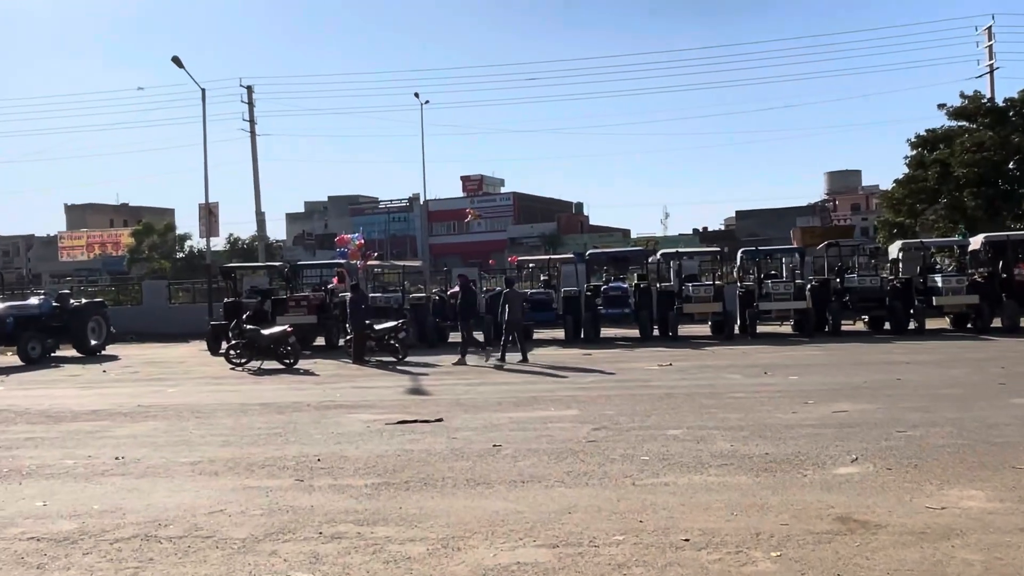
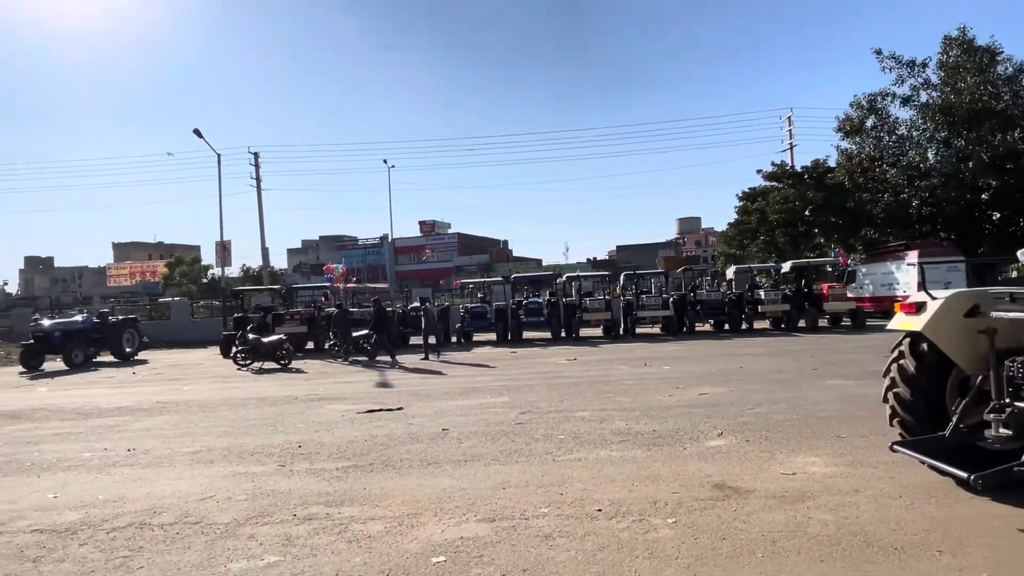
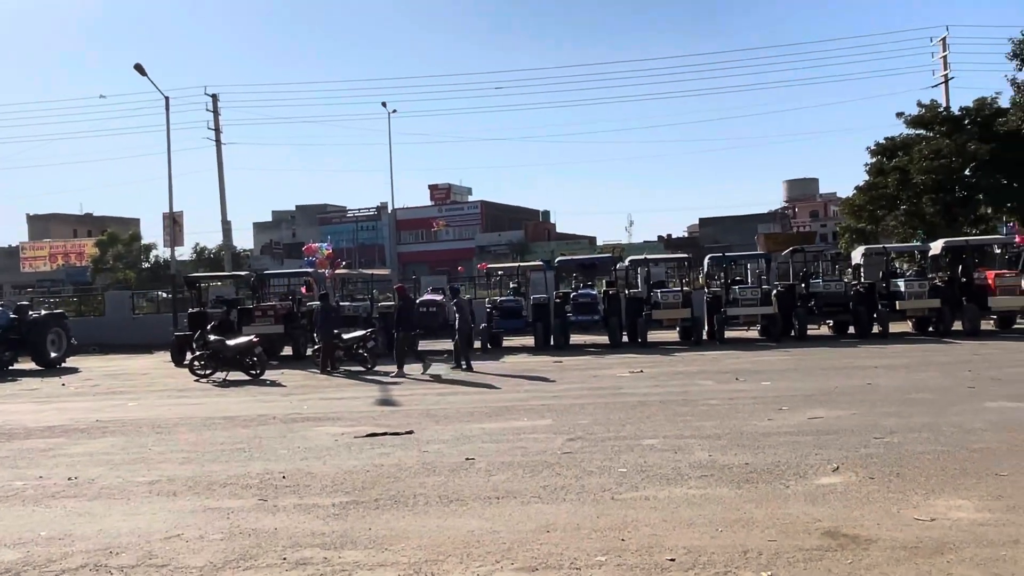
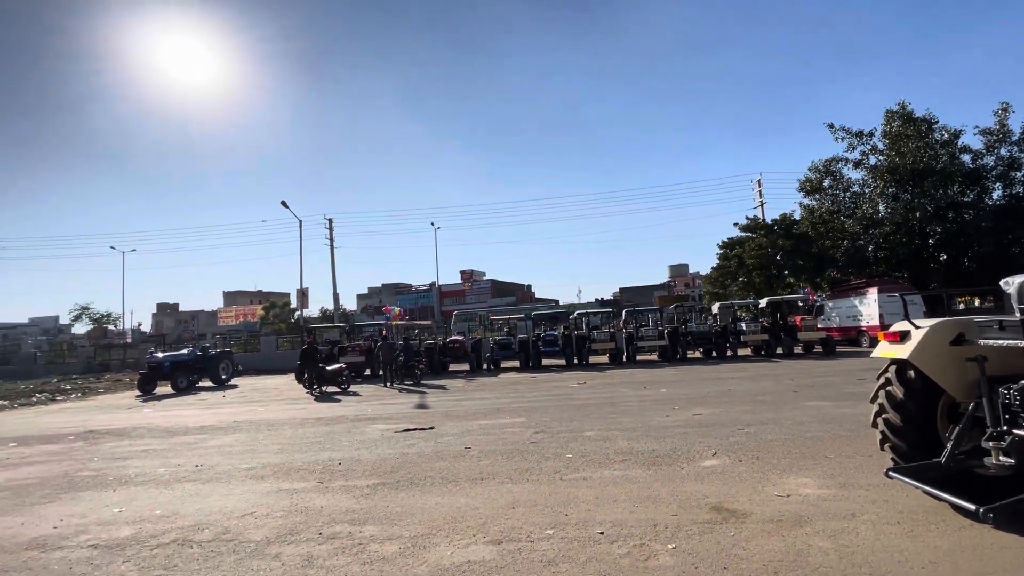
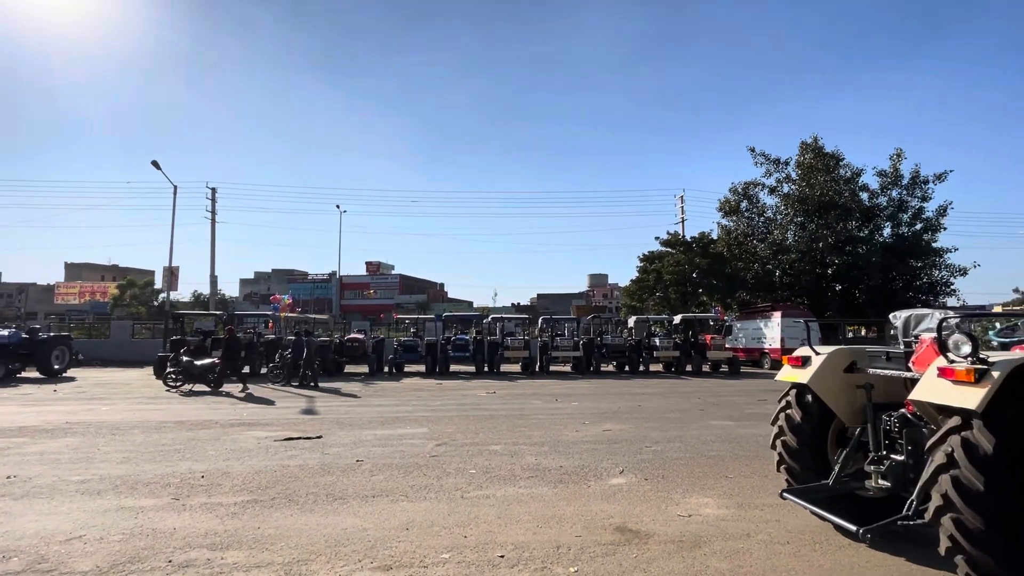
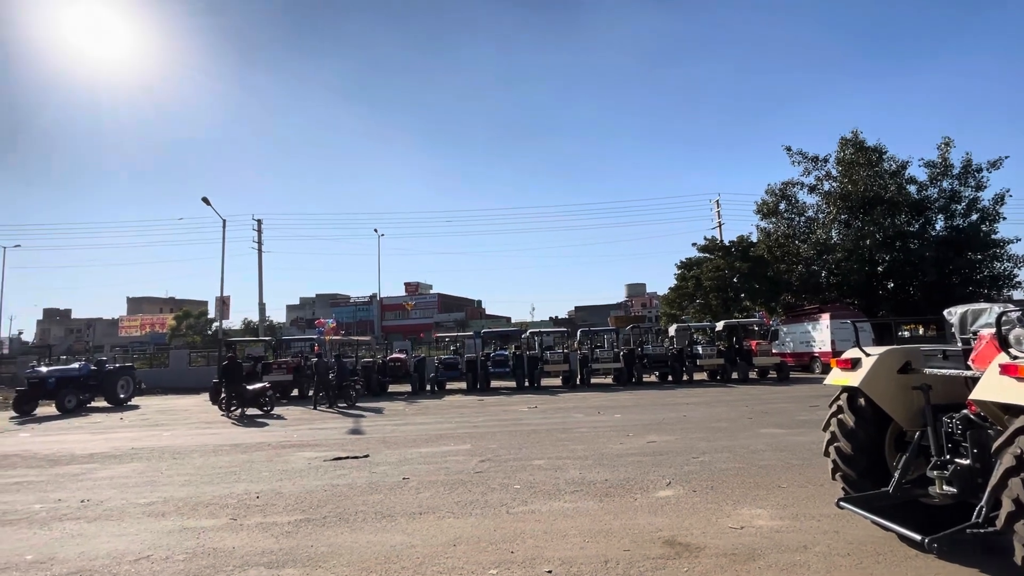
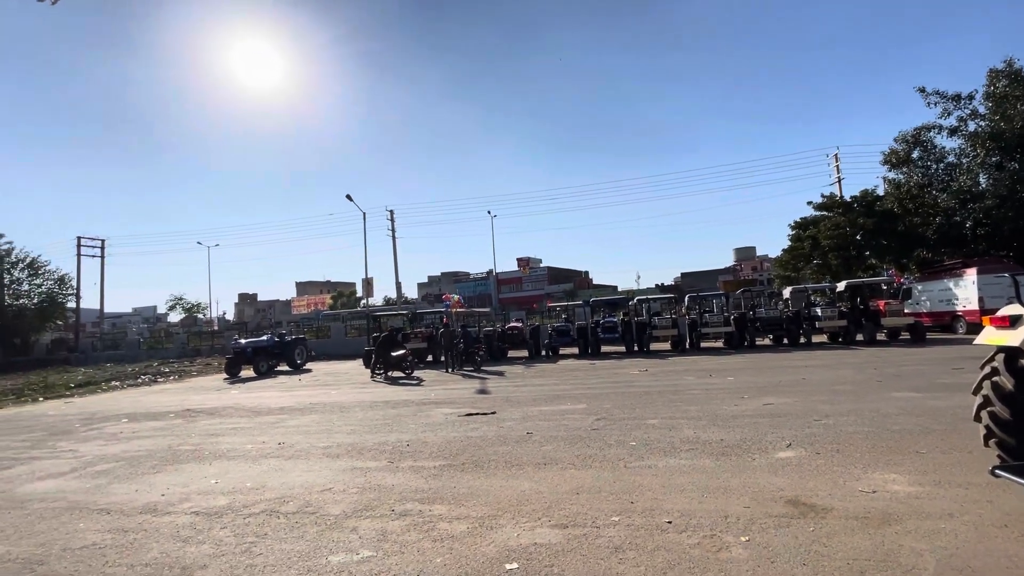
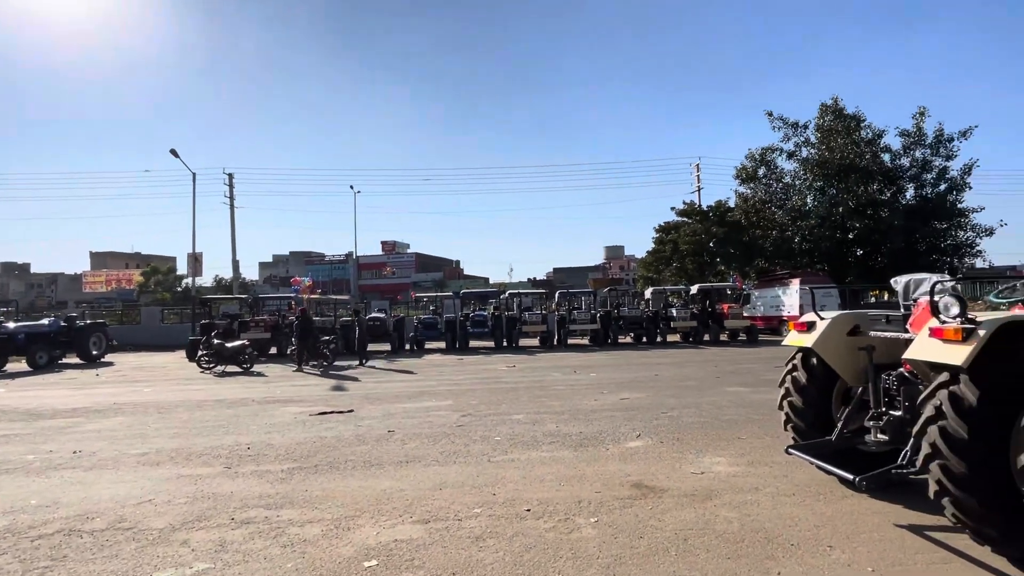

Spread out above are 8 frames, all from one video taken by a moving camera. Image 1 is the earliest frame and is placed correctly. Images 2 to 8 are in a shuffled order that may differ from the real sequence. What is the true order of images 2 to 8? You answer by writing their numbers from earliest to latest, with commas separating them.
3, 2, 8, 5, 6, 4, 7
